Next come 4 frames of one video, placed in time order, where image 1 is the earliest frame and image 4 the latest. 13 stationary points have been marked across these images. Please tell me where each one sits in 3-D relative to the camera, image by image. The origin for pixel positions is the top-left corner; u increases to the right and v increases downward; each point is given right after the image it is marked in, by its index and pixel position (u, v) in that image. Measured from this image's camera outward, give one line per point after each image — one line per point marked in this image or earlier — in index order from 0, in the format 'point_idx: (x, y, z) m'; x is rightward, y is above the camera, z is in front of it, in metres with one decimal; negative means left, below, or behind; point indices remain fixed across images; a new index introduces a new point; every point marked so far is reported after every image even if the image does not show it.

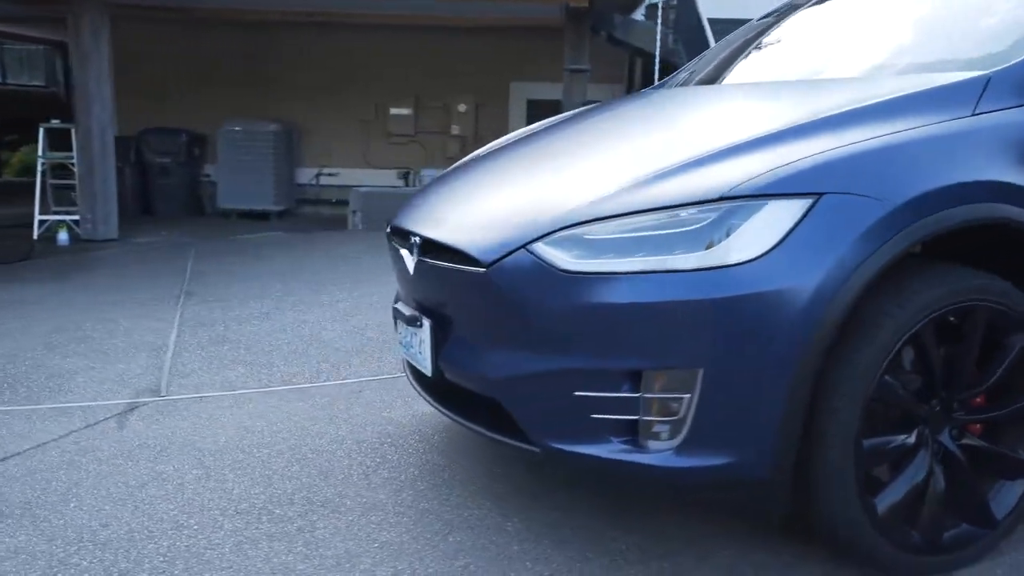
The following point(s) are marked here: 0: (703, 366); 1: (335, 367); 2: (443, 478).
0: (+0.5, -0.2, +2.3) m
1: (-1.0, -0.4, +4.9) m
2: (-0.2, -0.7, +3.4) m
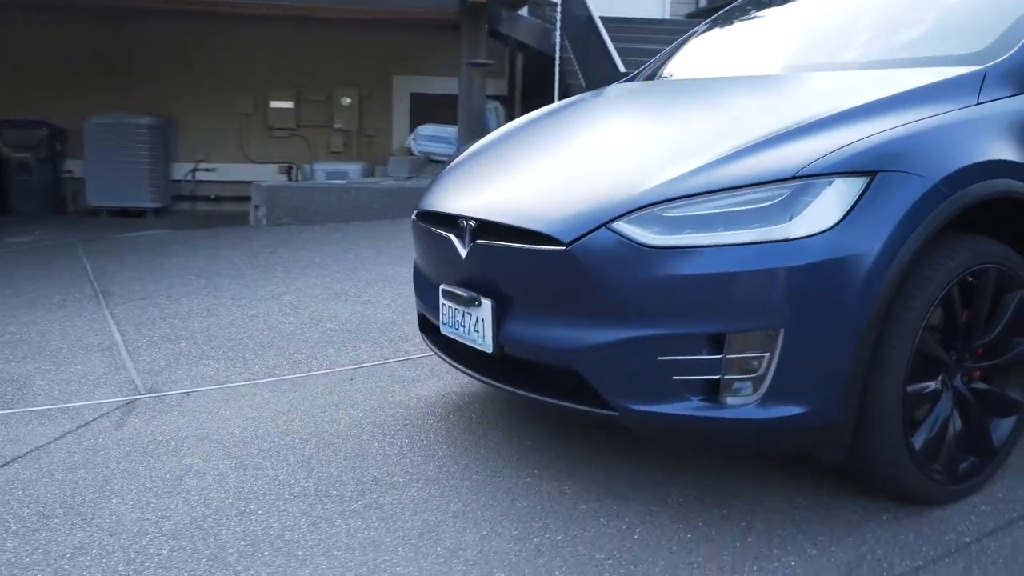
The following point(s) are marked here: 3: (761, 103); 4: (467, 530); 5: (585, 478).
0: (+0.8, -0.1, +2.6) m
1: (-1.1, -0.4, +4.9) m
2: (-0.1, -0.7, +3.5) m
3: (+0.9, +0.7, +3.3) m
4: (-0.1, -0.8, +2.9) m
5: (+0.3, -0.7, +3.2) m
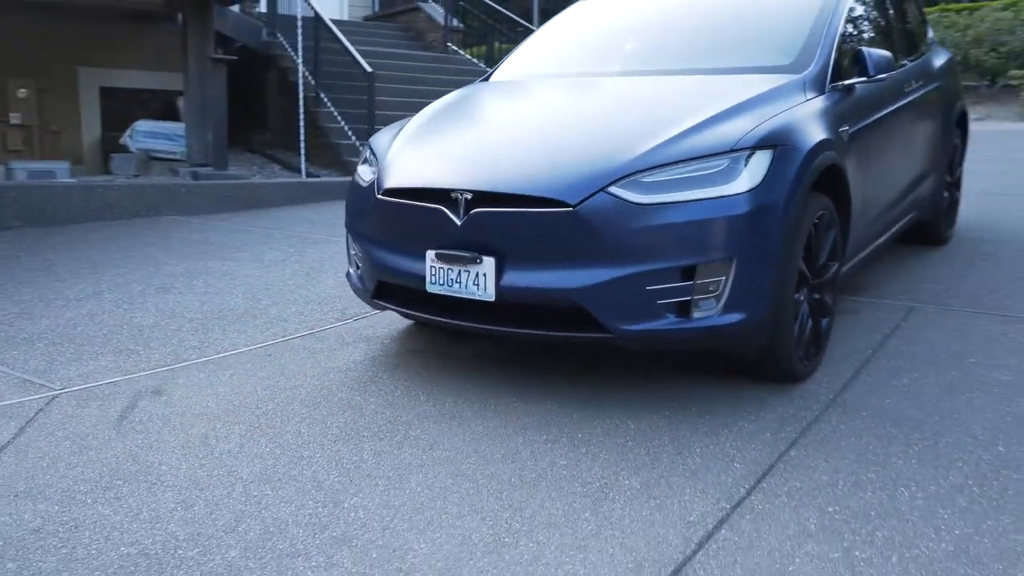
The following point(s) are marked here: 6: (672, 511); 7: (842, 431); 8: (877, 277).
0: (+0.9, +0.1, +3.7) m
1: (-1.7, -0.3, +5.0) m
2: (-0.3, -0.5, +4.2) m
3: (+0.6, +0.9, +4.3) m
4: (0.0, -0.6, +3.6) m
5: (+0.2, -0.5, +4.1) m
6: (+0.5, -0.7, +3.0) m
7: (+1.3, -0.6, +3.6) m
8: (+2.5, +0.1, +6.1) m
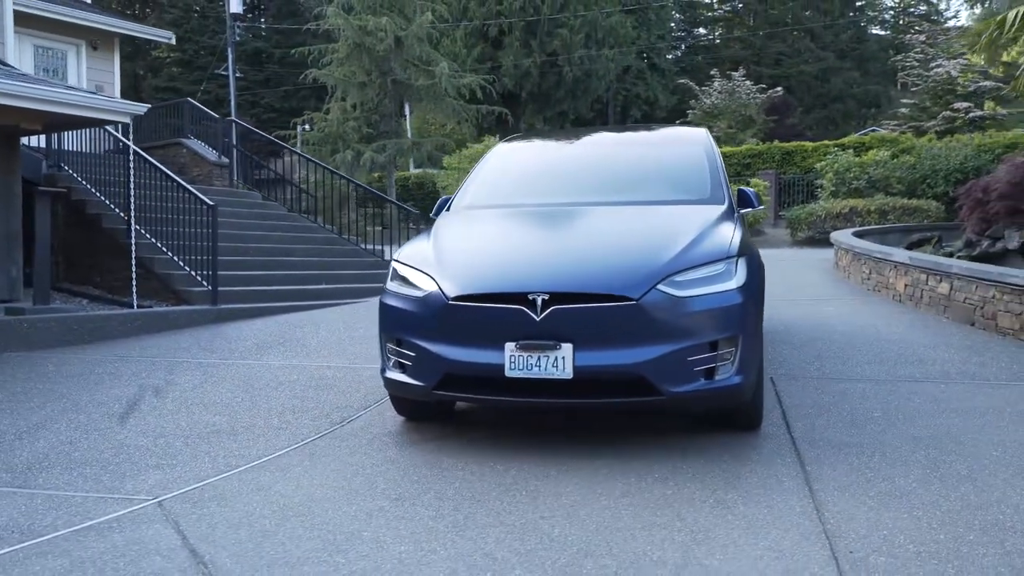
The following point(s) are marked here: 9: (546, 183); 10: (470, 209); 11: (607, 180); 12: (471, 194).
0: (+1.3, -0.3, +5.0) m
1: (-1.6, -1.0, +5.2) m
2: (0.0, -1.0, +4.9) m
3: (+0.7, +0.4, +5.6) m
4: (+0.5, -1.0, +4.5) m
5: (+0.5, -0.9, +5.0) m
6: (+1.2, -1.0, +4.1) m
7: (+1.7, -0.9, +5.0) m
8: (+1.9, -0.6, +7.8) m
9: (+0.2, +0.8, +6.6) m
10: (-0.3, +0.6, +6.3) m
11: (+0.7, +0.8, +6.5) m
12: (-0.3, +0.7, +6.6) m
